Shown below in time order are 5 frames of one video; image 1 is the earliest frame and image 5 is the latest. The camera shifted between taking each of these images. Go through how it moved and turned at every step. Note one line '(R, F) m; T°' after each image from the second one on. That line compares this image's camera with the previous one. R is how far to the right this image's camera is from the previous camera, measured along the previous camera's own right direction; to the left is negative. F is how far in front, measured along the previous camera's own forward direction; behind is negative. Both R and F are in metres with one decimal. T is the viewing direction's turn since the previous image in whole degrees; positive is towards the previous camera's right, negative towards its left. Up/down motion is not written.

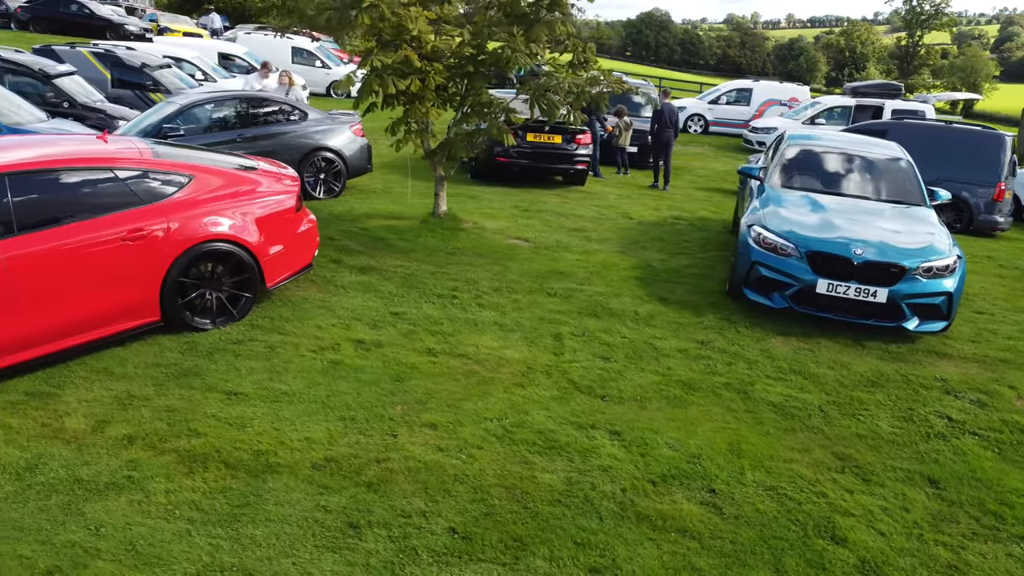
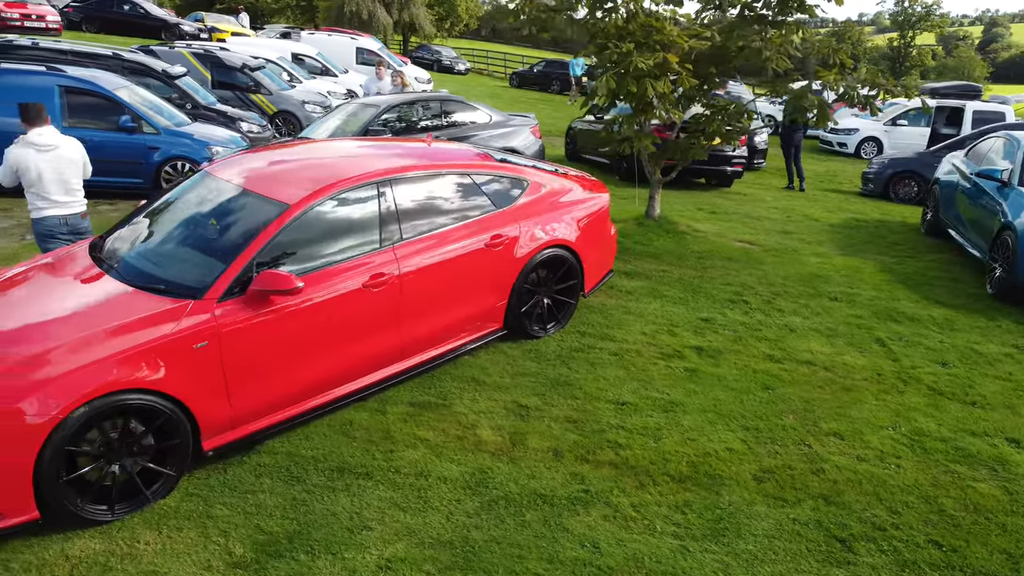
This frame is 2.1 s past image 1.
(-2.3, +0.1) m; +1°
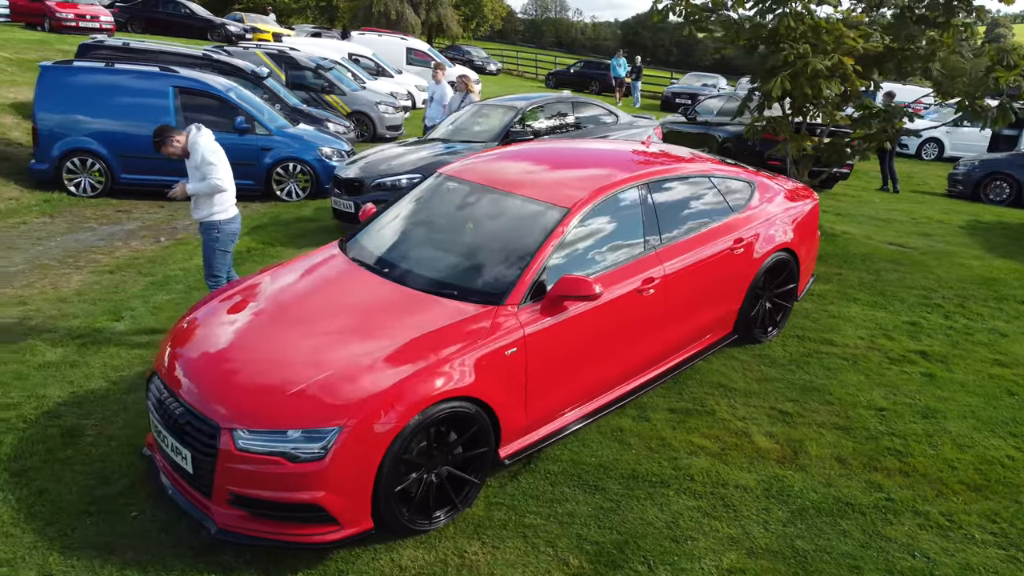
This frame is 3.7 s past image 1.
(-1.4, +0.1) m; 0°
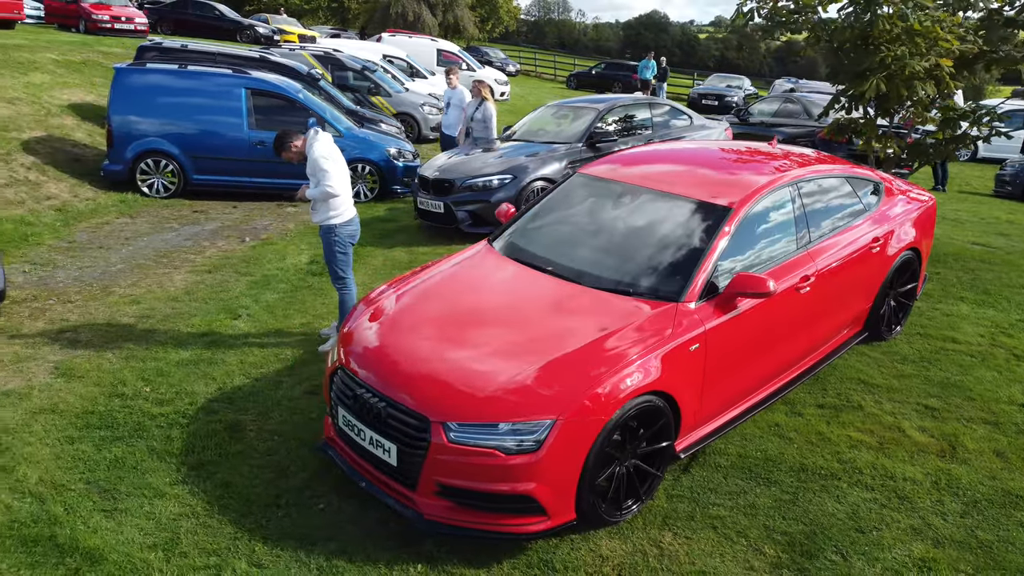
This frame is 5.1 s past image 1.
(-0.8, -0.1) m; 0°
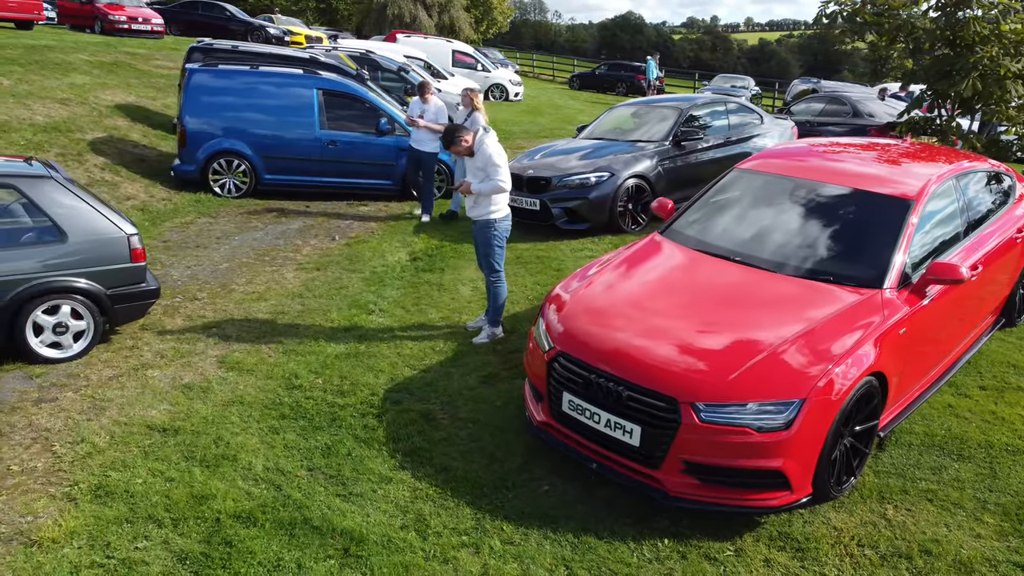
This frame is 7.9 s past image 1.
(-1.2, -0.2) m; +2°
